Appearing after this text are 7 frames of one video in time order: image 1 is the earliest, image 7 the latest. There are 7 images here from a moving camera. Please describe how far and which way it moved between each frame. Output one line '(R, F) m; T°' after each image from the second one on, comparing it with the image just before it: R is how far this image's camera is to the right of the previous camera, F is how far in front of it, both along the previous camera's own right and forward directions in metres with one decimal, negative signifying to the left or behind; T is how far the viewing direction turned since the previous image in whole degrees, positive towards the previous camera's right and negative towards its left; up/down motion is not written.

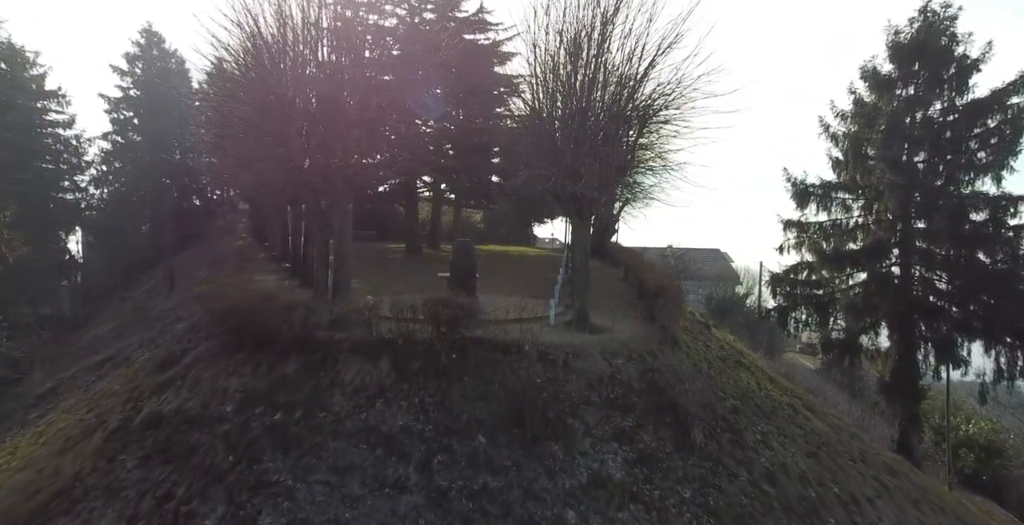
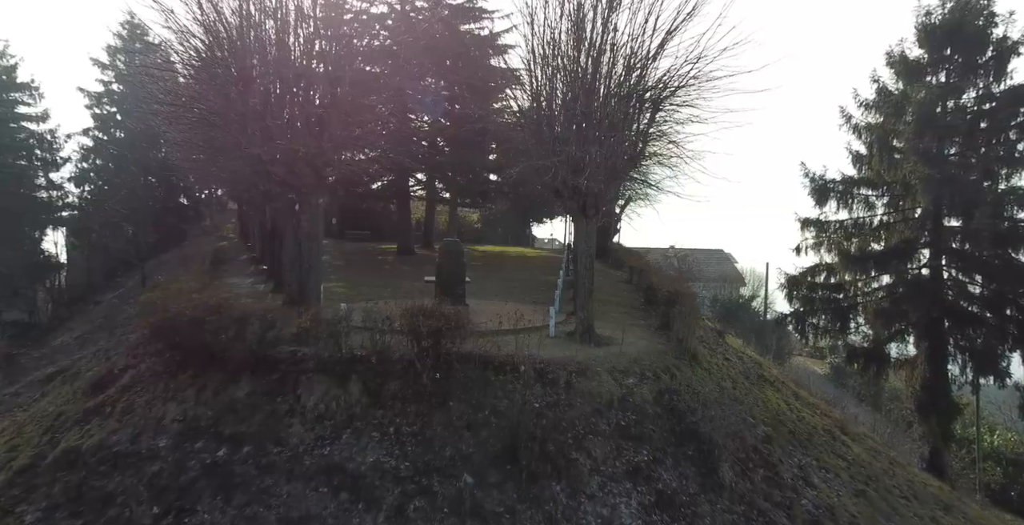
(+0.1, +1.4) m; 0°
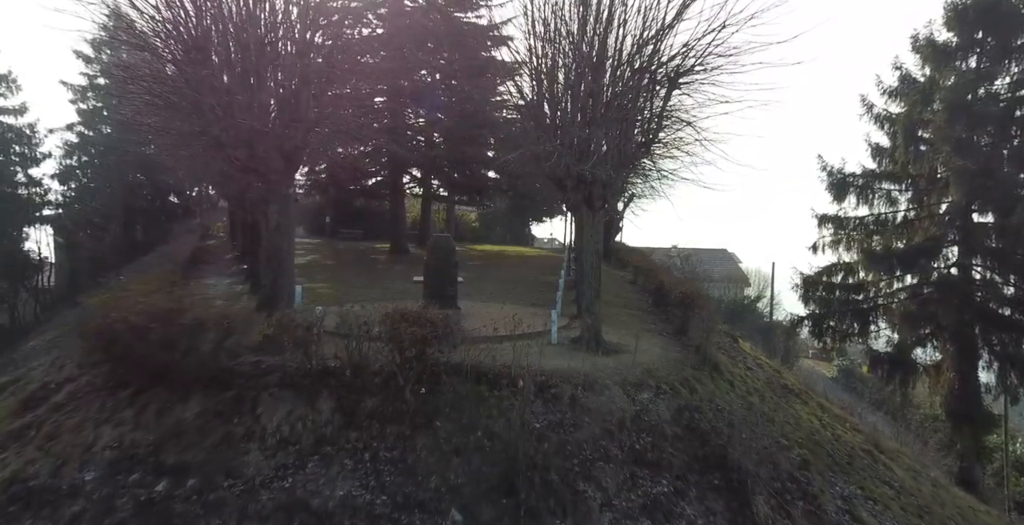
(0.0, +1.1) m; 0°
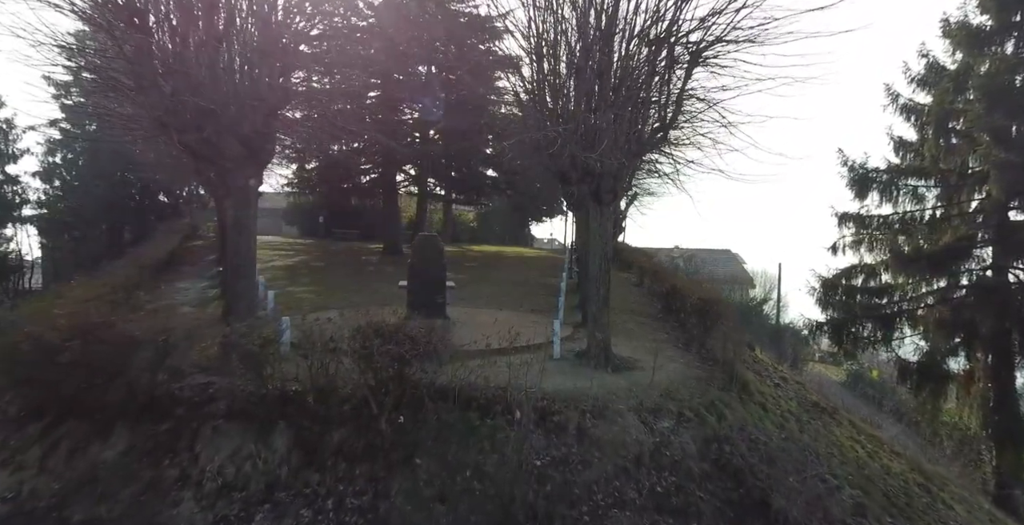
(0.0, +1.2) m; 0°
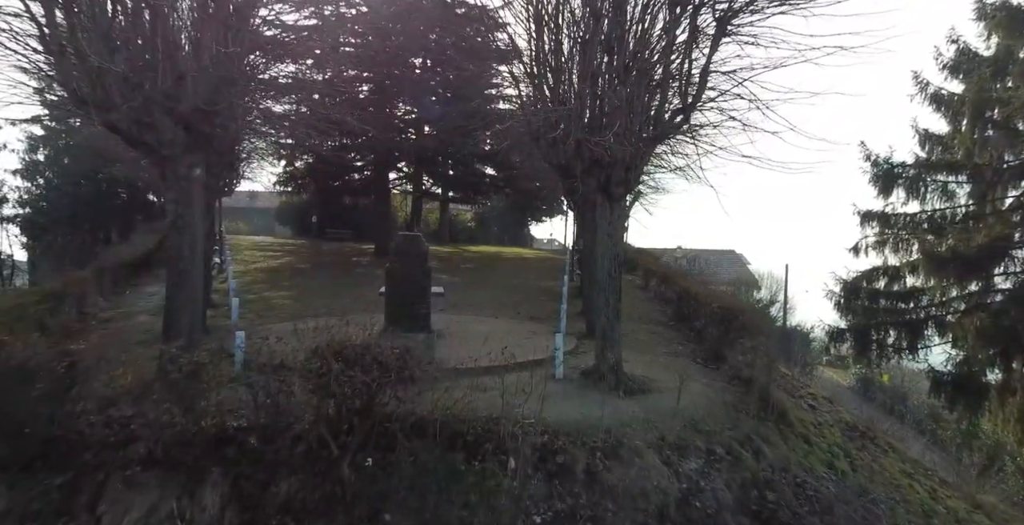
(+0.1, +1.2) m; 0°
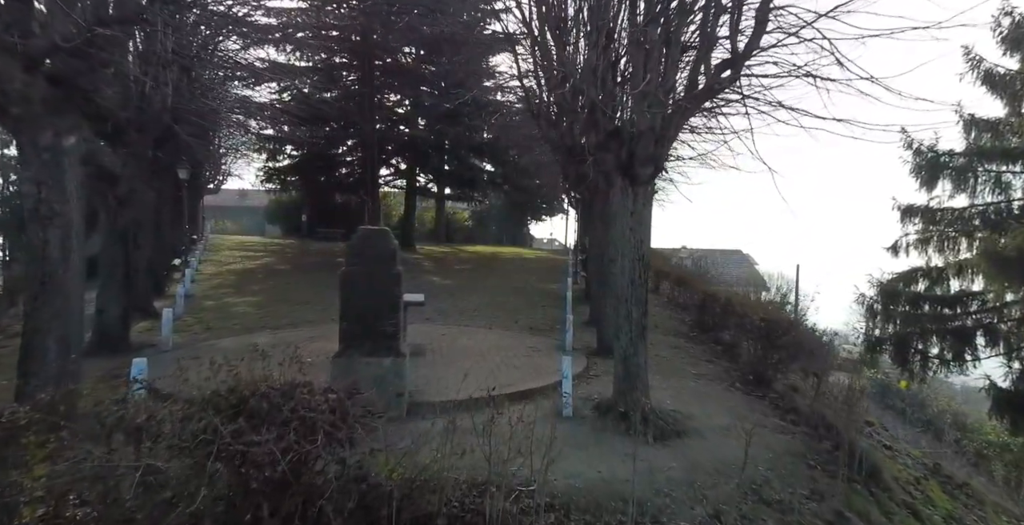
(+0.1, +1.7) m; 0°
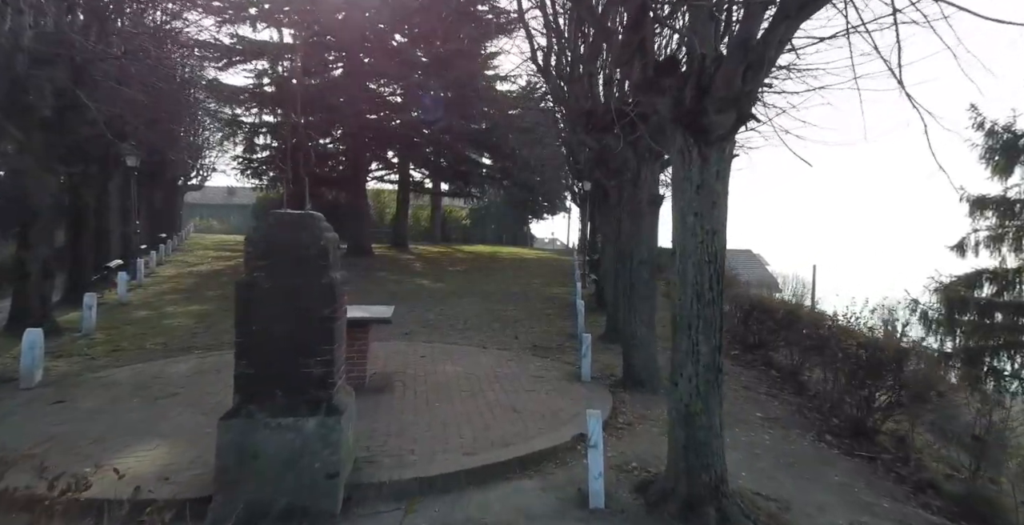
(0.0, +2.0) m; 0°
